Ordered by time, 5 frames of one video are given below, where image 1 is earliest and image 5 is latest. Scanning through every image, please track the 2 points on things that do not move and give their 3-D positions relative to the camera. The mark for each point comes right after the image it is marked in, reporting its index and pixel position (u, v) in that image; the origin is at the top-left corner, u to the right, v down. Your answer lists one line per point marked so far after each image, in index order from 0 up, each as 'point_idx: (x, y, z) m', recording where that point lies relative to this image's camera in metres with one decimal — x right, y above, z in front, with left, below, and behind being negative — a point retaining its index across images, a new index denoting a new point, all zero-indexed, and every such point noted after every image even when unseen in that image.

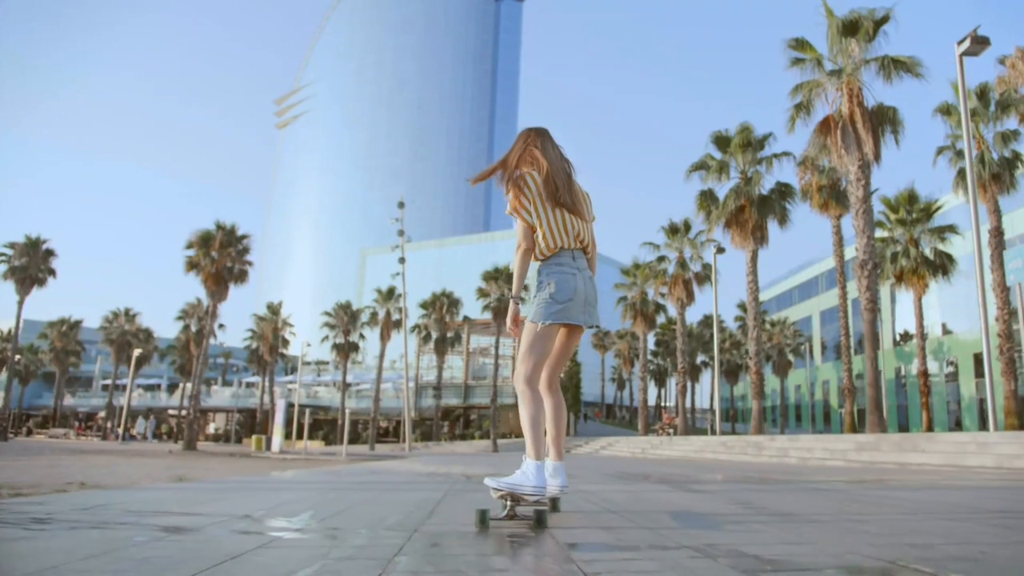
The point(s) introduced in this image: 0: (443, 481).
0: (-0.6, -2.0, +7.3) m
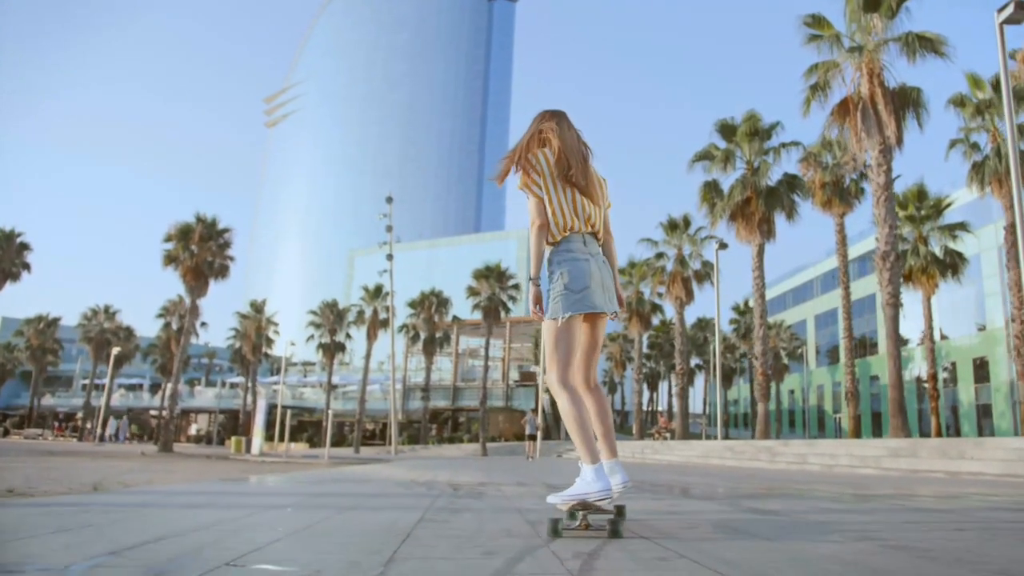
0: (-0.7, -1.7, +6.2) m
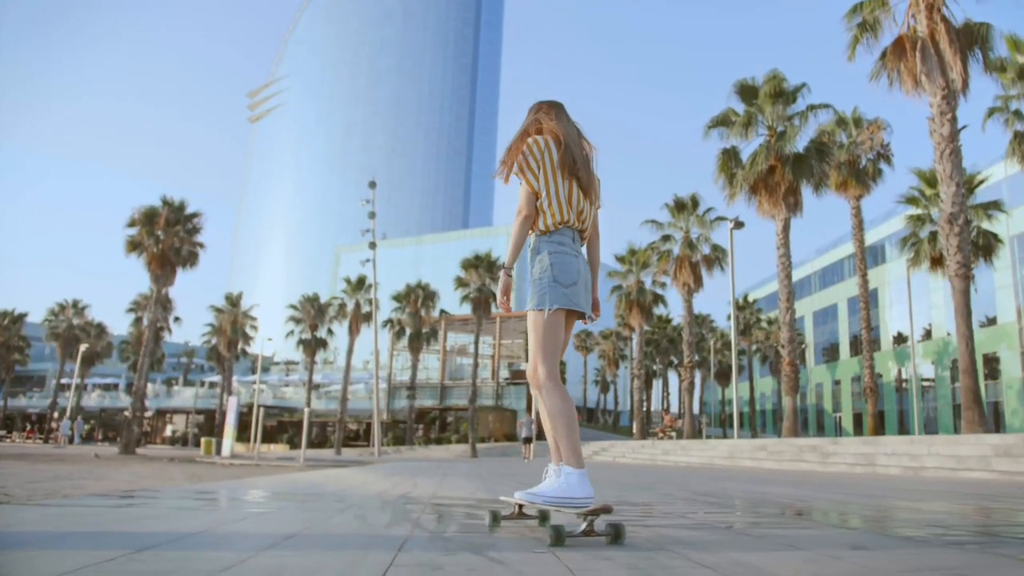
0: (-0.6, -1.2, +4.0) m
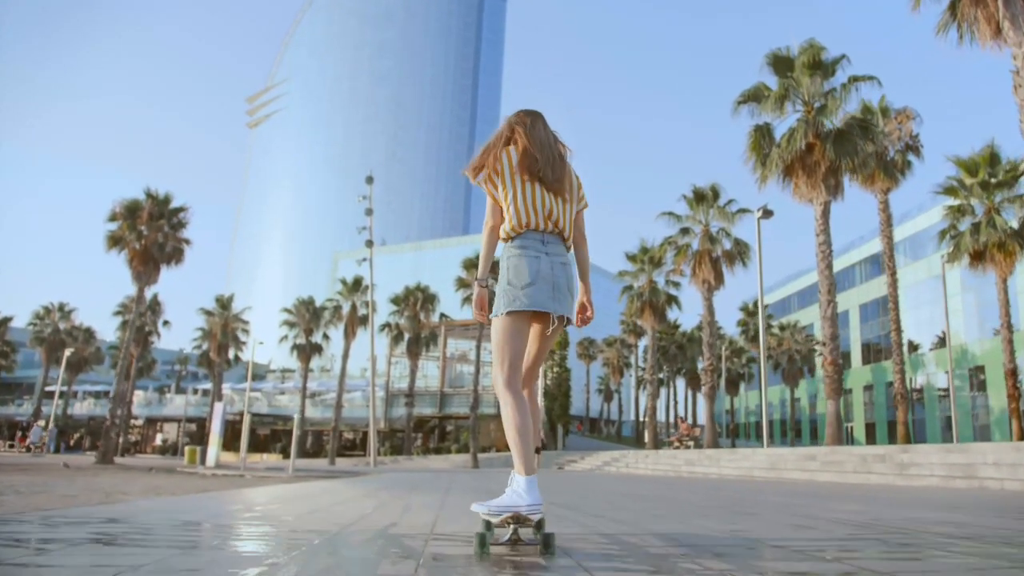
0: (-0.4, -0.8, +2.2) m
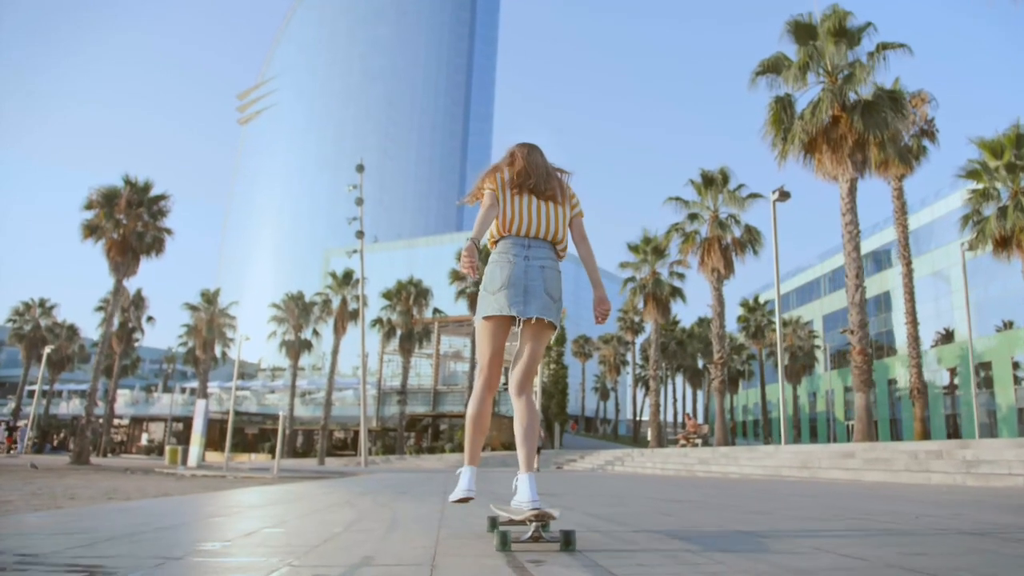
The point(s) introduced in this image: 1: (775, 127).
0: (-0.2, -0.5, +1.0) m
1: (+5.6, +3.4, +15.2) m
